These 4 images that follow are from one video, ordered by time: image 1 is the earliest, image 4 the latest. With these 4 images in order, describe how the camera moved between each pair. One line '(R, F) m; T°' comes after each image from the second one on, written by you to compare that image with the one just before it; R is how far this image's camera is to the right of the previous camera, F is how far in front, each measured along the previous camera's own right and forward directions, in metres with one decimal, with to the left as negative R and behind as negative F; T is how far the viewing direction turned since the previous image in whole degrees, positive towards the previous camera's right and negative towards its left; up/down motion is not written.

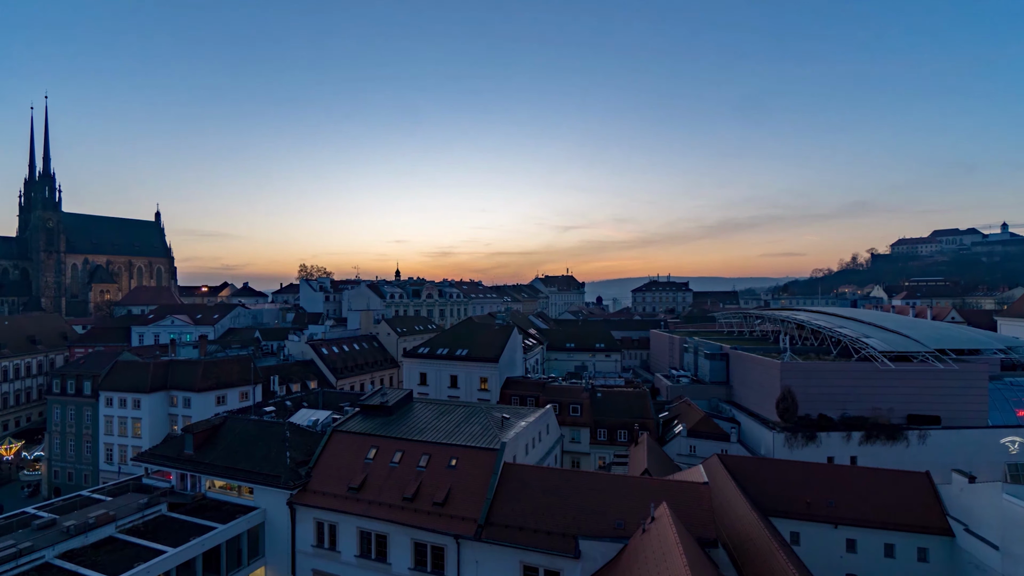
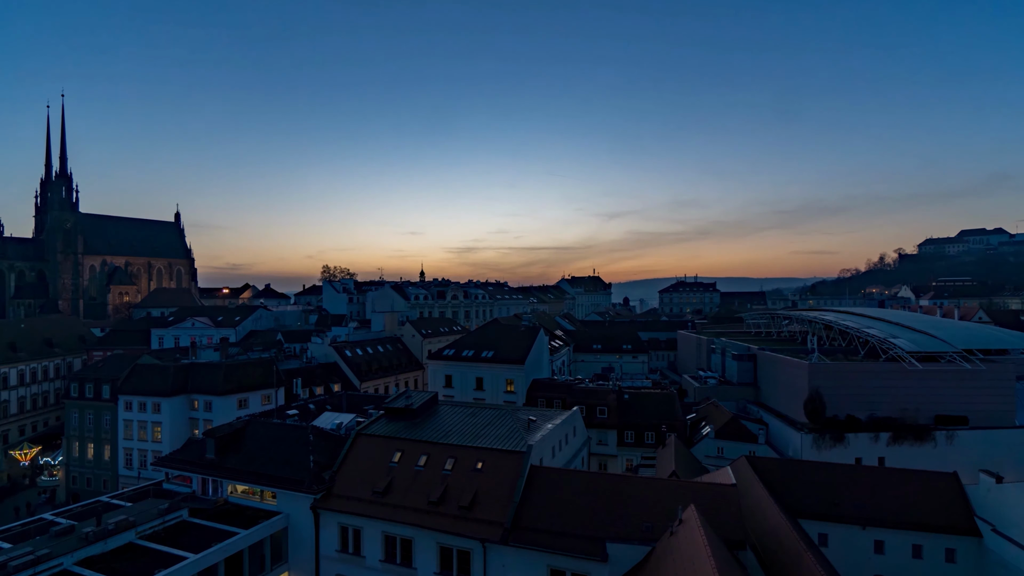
(-1.7, +0.3) m; +1°
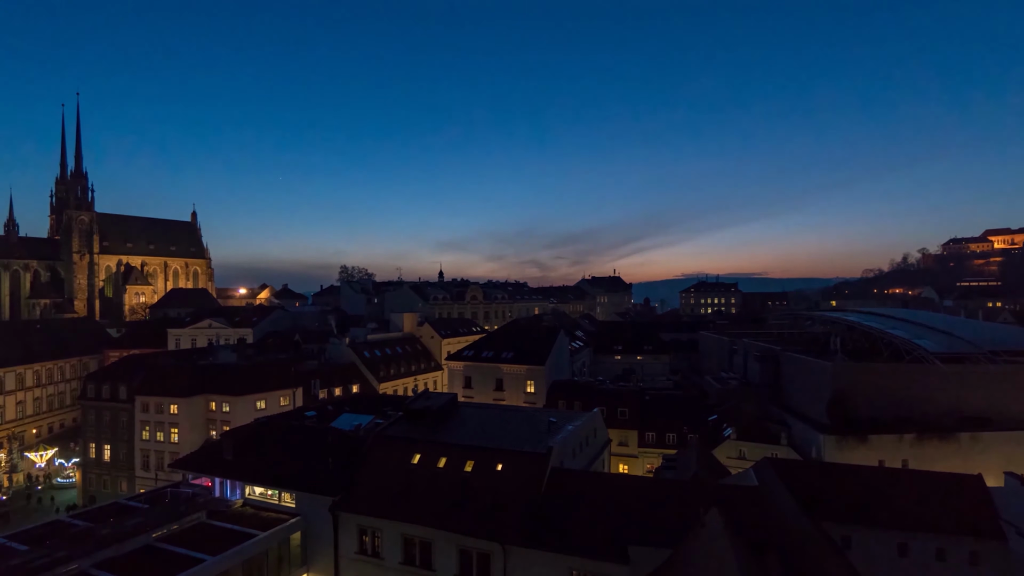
(-1.0, +0.3) m; 0°
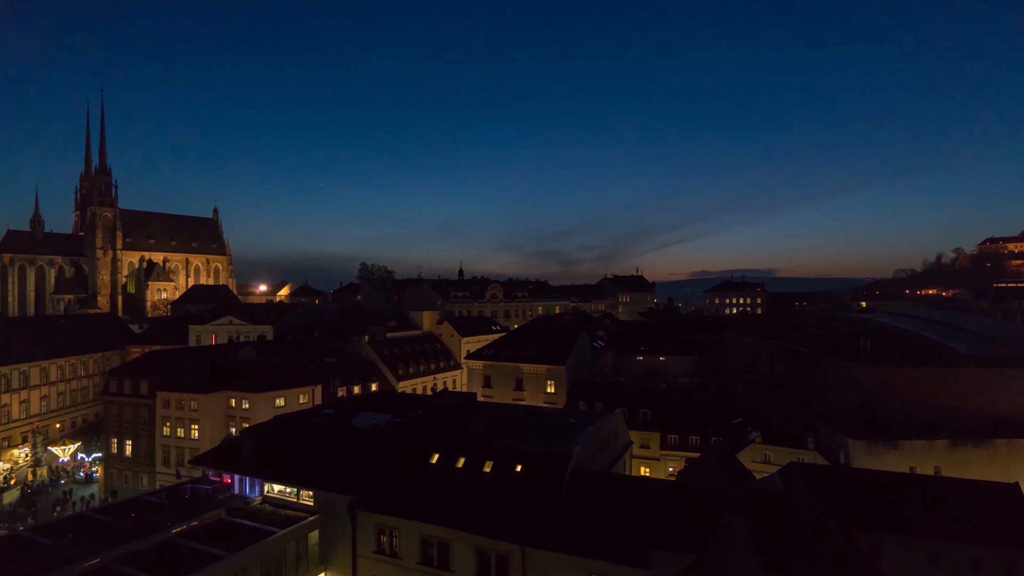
(-0.3, +0.4) m; -1°
